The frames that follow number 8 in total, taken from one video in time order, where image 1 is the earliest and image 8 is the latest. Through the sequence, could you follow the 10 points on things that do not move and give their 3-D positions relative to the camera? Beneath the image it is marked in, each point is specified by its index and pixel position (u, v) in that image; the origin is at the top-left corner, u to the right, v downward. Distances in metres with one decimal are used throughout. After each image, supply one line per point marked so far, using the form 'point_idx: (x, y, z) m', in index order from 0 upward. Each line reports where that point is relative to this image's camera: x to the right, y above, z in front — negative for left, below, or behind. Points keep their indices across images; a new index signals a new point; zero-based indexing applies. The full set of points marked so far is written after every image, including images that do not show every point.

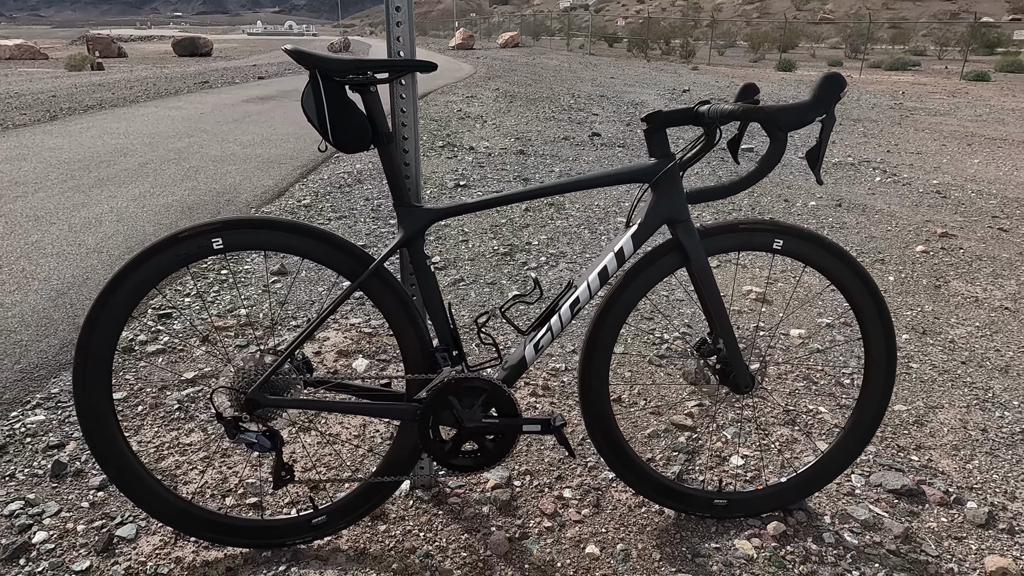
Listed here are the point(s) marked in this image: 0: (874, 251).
0: (+2.6, +0.3, +4.8) m
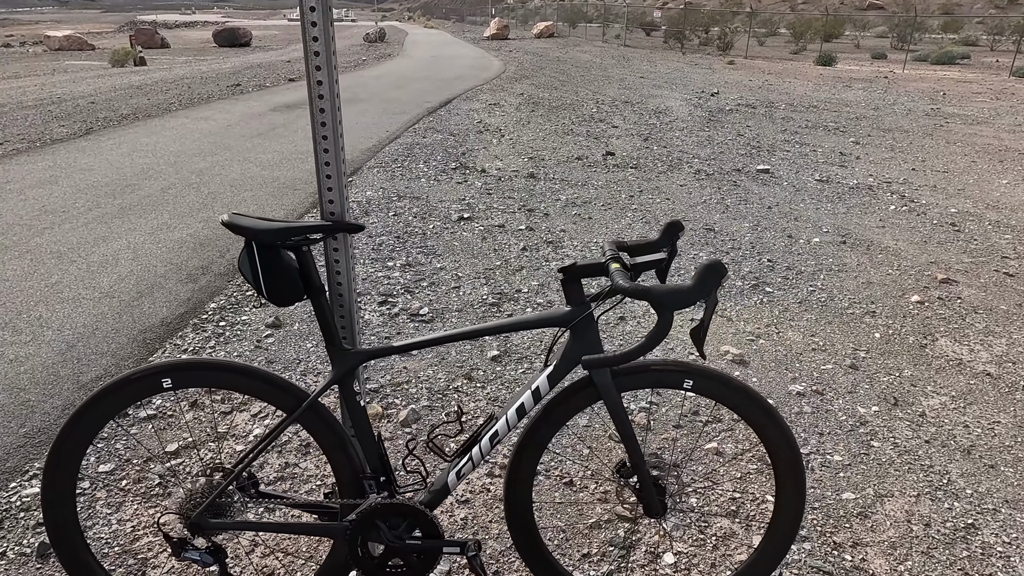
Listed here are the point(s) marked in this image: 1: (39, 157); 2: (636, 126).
0: (+2.6, -0.1, +4.8) m
1: (-5.7, +1.6, +8.0) m
2: (+2.1, +2.8, +11.4) m
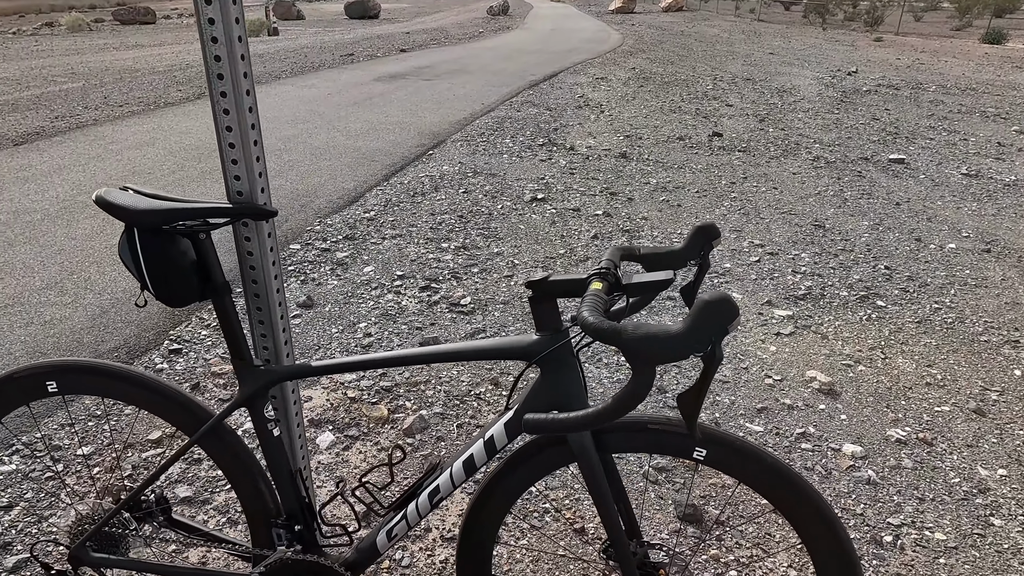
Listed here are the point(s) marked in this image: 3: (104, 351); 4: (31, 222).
0: (+2.9, -0.2, +3.9) m
1: (-4.6, +2.1, +8.3) m
2: (+3.8, +2.9, +10.4) m
3: (-2.0, -0.3, +3.2) m
4: (-3.5, +0.5, +4.8) m
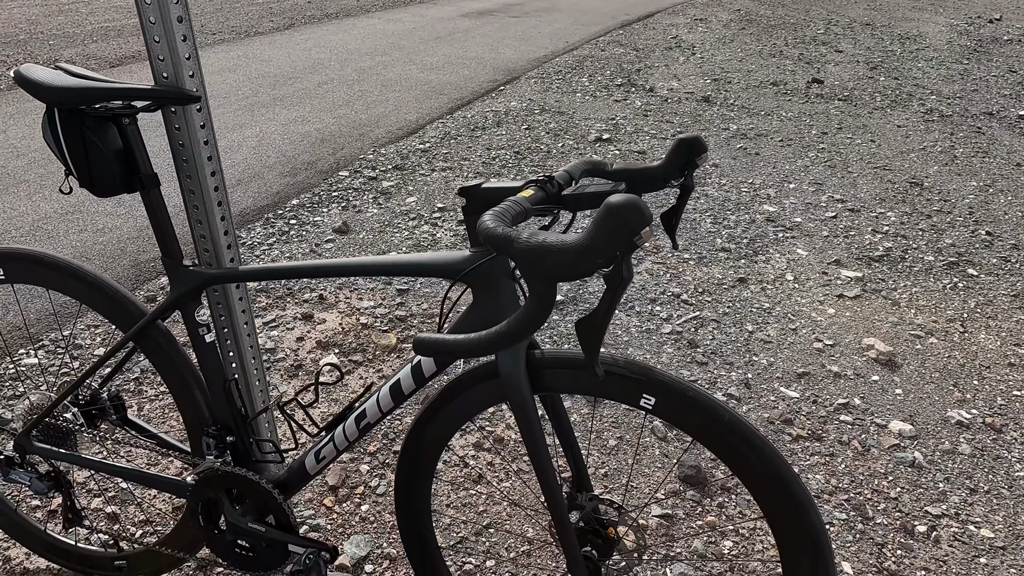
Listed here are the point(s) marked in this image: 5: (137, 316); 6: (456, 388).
0: (+3.1, -0.1, +3.3) m
1: (-3.5, +3.1, +8.5) m
2: (+5.0, +3.3, +9.4) m
3: (-1.8, +0.1, +3.3) m
4: (-3.1, +1.1, +5.1) m
5: (-0.8, -0.1, +1.4) m
6: (-0.1, -0.2, +1.3) m
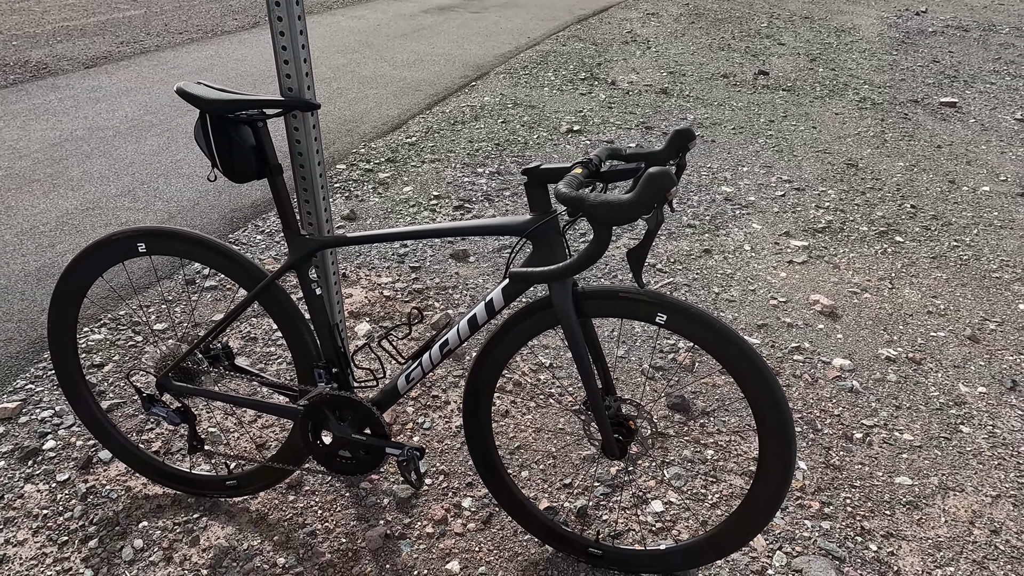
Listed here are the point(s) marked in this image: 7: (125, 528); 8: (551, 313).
0: (+3.1, +0.1, +4.0) m
1: (-4.0, +3.1, +8.6) m
2: (+4.5, +3.7, +10.1) m
3: (-1.8, +0.2, +3.6) m
4: (-3.2, +1.2, +5.3) m
5: (-0.7, 0.0, +1.8) m
6: (0.0, -0.1, +1.7) m
7: (-1.2, -0.7, +2.0) m
8: (+0.1, -0.1, +1.7) m
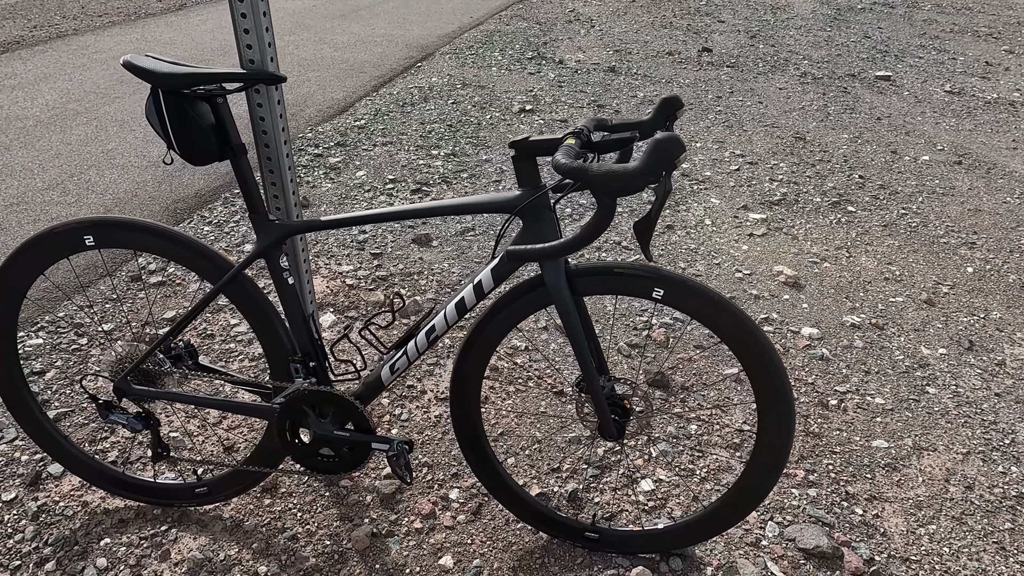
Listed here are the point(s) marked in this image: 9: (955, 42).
0: (+2.9, +0.4, +4.1) m
1: (-4.7, +3.2, +8.1) m
2: (+3.6, +4.1, +10.2) m
3: (-2.0, +0.2, +3.3) m
4: (-3.6, +1.2, +4.9) m
5: (-0.7, +0.1, +1.7) m
6: (0.0, 0.0, +1.6) m
7: (-1.2, -0.7, +1.8) m
8: (+0.1, 0.0, +1.6) m
9: (+6.7, +3.7, +10.1) m
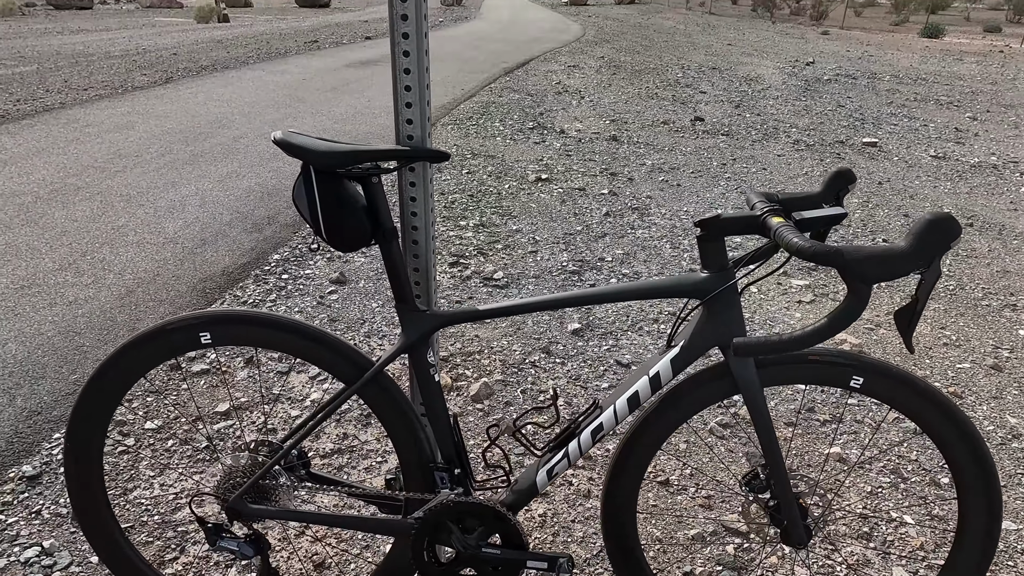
0: (+3.1, 0.0, +4.2) m
1: (-4.7, +2.2, +8.0) m
2: (+3.4, +3.1, +10.6) m
3: (-1.7, -0.2, +3.1) m
4: (-3.4, +0.6, +4.6) m
5: (-0.3, -0.2, +1.5) m
6: (+0.4, -0.2, +1.5) m
7: (-0.8, -1.0, +1.5) m
8: (+0.5, -0.2, +1.4) m
9: (+6.6, +2.8, +10.6) m
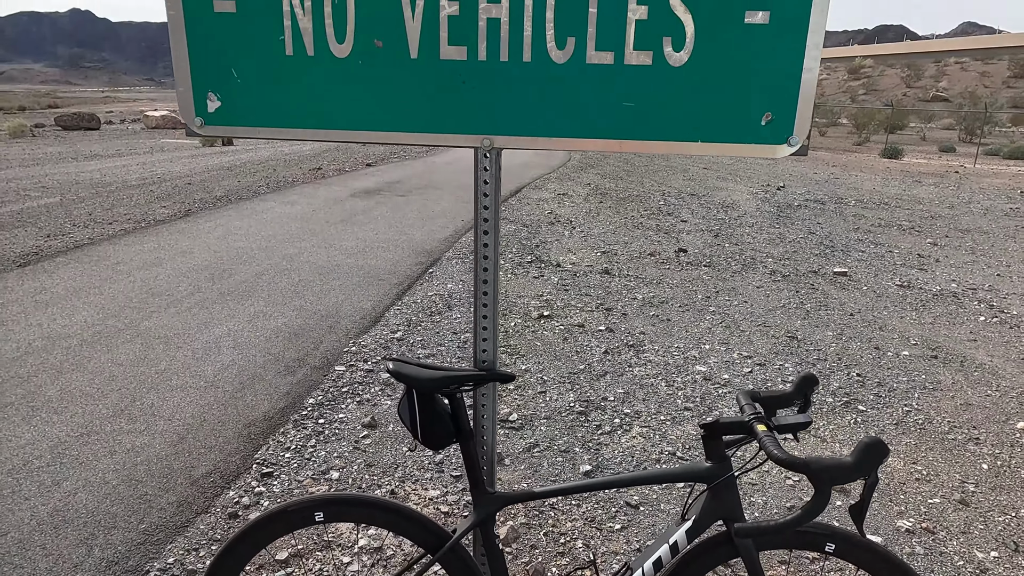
0: (+3.2, -0.9, +4.6) m
1: (-4.8, +0.6, +8.6) m
2: (+3.3, +1.2, +11.5) m
3: (-1.6, -1.0, +3.4) m
4: (-3.3, -0.5, +5.0) m
5: (-0.2, -0.7, +1.8) m
6: (+0.5, -0.7, +1.9) m
7: (-0.6, -1.5, +1.8) m
8: (+0.6, -0.7, +1.8) m
9: (+6.5, +0.9, +11.5) m
